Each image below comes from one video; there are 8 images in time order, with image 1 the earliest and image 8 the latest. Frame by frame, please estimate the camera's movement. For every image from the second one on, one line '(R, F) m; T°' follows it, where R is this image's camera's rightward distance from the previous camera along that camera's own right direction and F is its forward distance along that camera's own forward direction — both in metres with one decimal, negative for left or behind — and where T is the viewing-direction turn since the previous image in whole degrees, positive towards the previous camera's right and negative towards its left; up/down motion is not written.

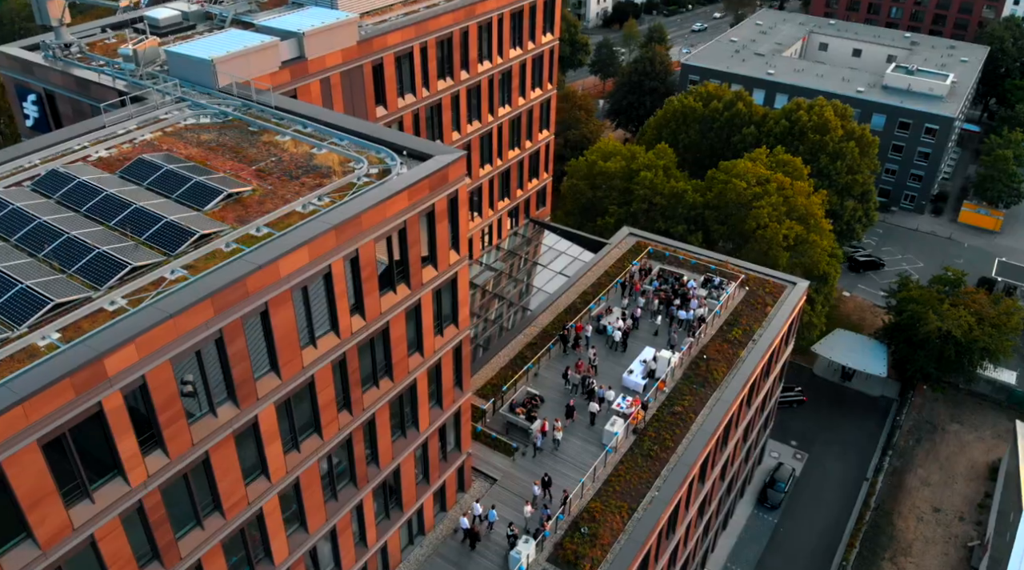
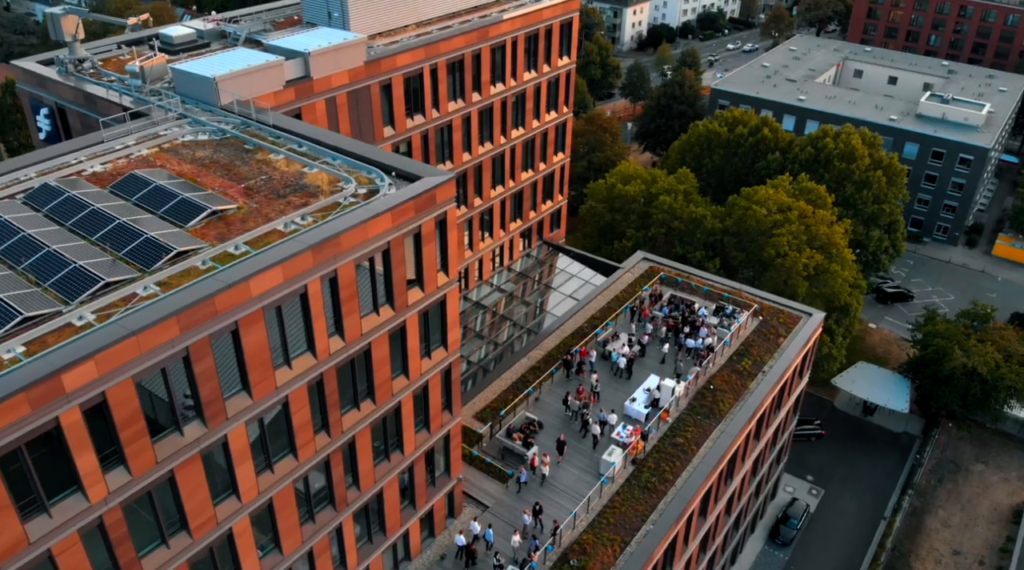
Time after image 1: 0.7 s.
(+1.7, +0.4) m; -3°
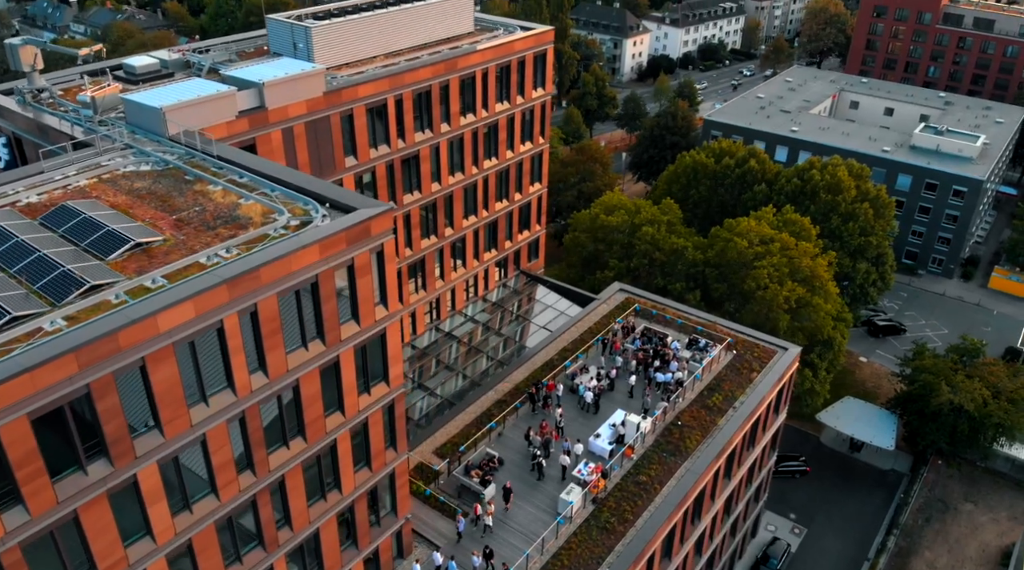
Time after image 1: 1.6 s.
(+2.6, +0.7) m; -1°
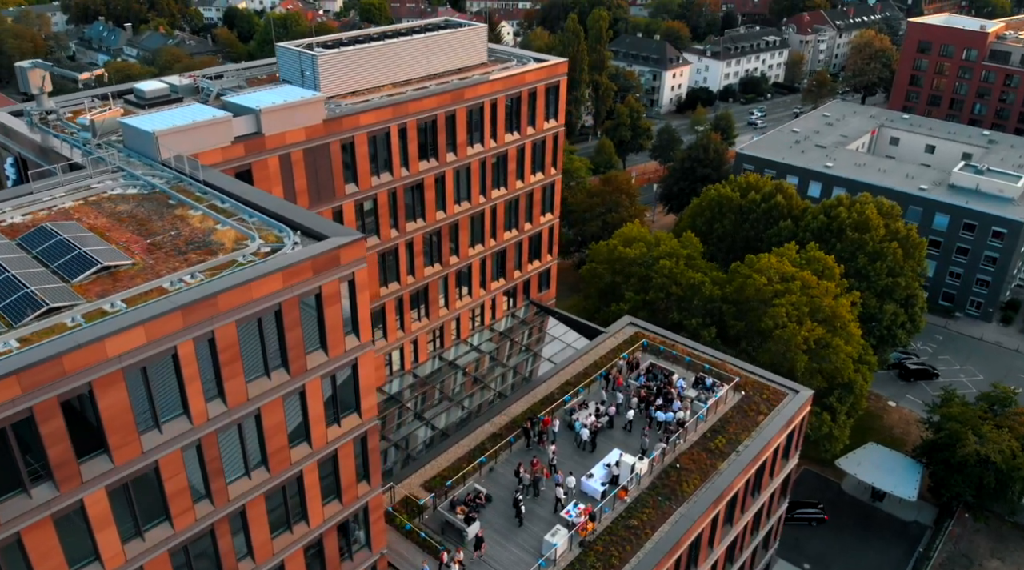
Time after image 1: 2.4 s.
(+2.4, +0.7) m; -3°
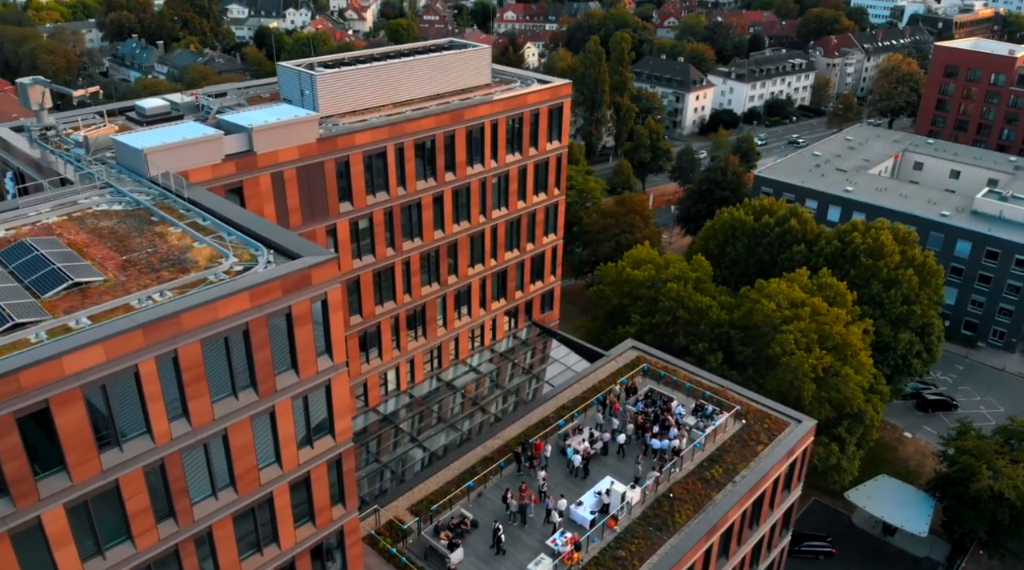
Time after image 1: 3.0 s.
(+1.8, +0.5) m; -2°
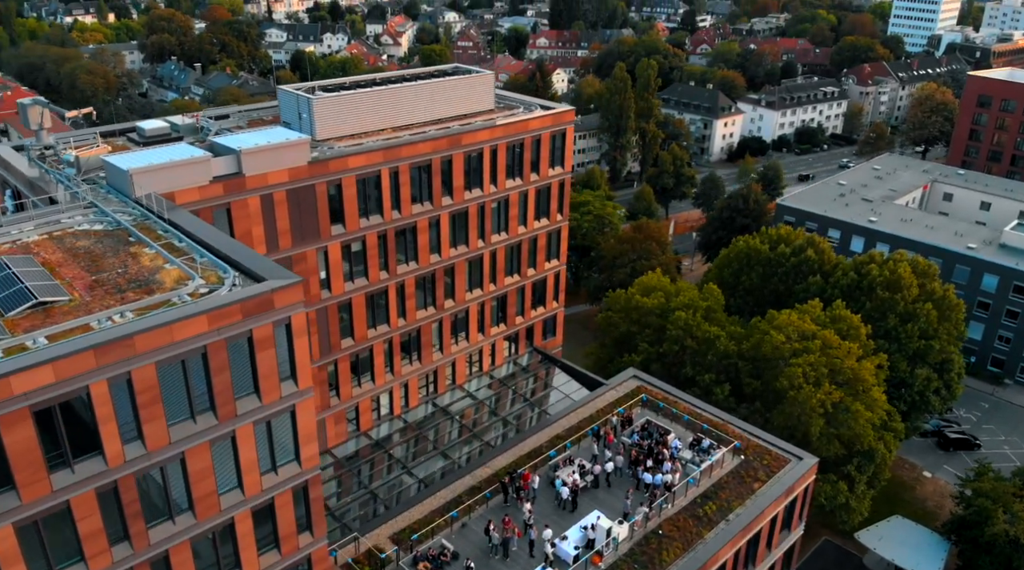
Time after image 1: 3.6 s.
(+2.2, +0.6) m; -2°
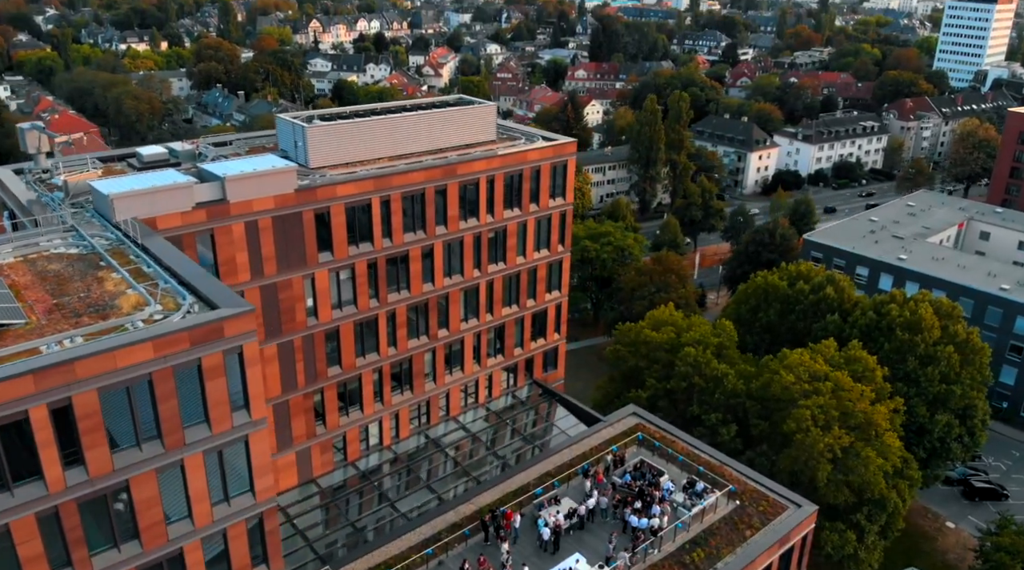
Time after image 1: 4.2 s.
(+2.8, +0.7) m; -3°
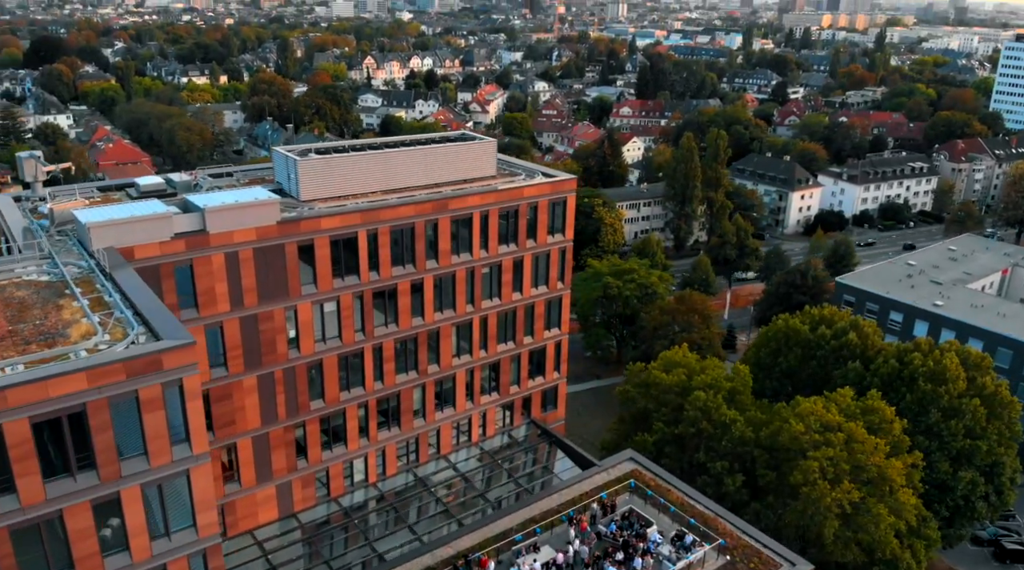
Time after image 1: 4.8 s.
(+3.4, +0.8) m; -4°
